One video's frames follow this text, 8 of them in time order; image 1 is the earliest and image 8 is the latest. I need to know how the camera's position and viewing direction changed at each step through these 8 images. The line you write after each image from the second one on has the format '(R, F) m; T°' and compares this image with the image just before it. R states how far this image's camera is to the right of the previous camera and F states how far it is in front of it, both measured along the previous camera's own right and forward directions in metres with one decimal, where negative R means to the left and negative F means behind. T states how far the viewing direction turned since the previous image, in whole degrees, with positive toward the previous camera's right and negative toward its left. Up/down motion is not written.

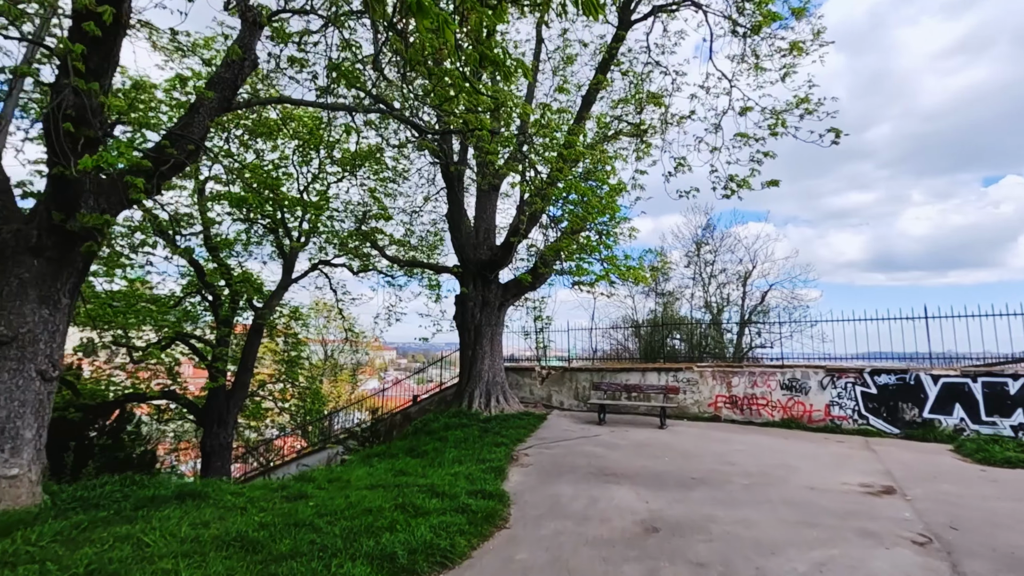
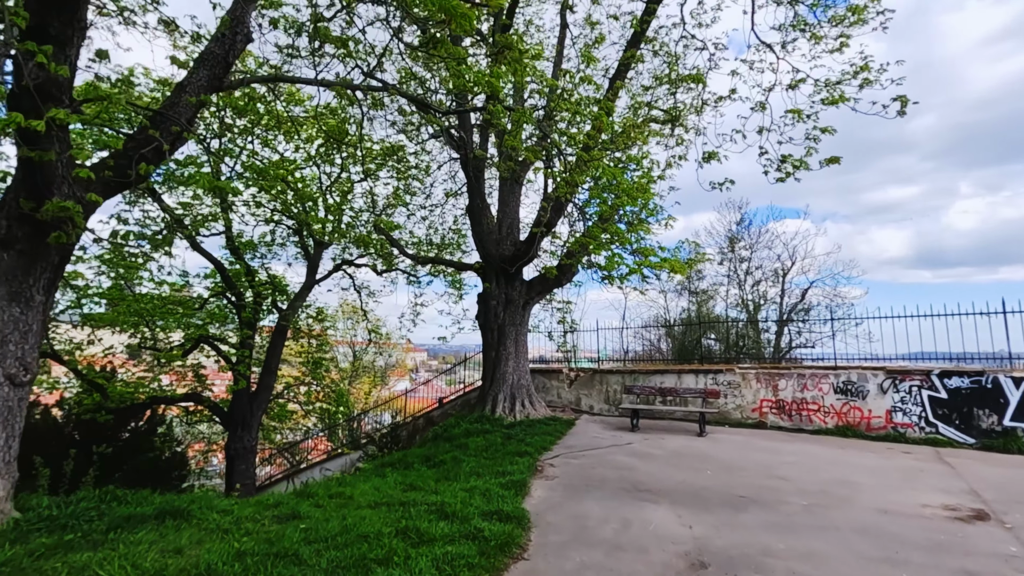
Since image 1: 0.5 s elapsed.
(+0.1, +0.6) m; -3°
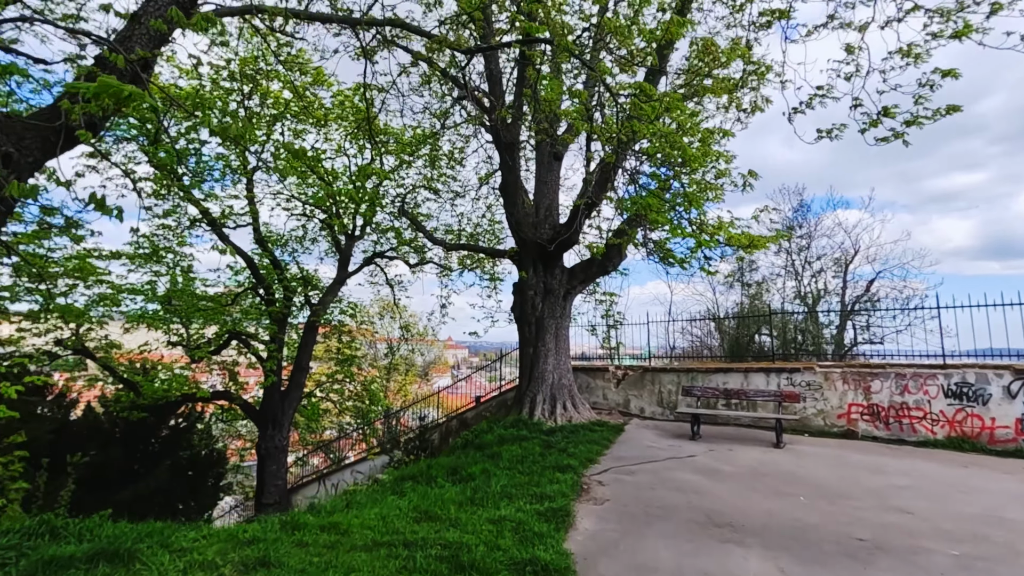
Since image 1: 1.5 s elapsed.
(0.0, +1.1) m; -4°
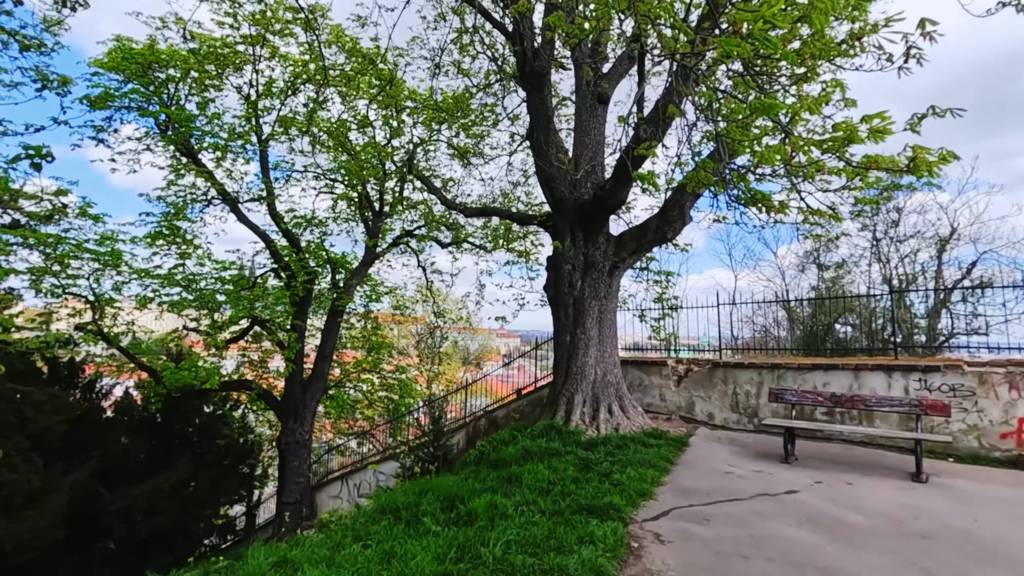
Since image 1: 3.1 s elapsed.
(+0.3, +1.7) m; -6°
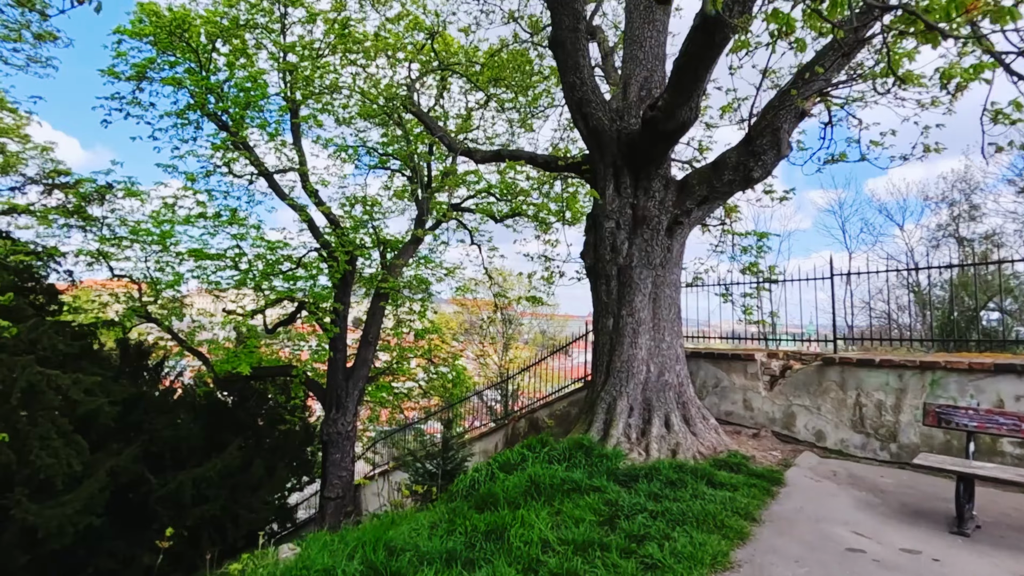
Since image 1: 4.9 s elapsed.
(+0.7, +1.8) m; -9°
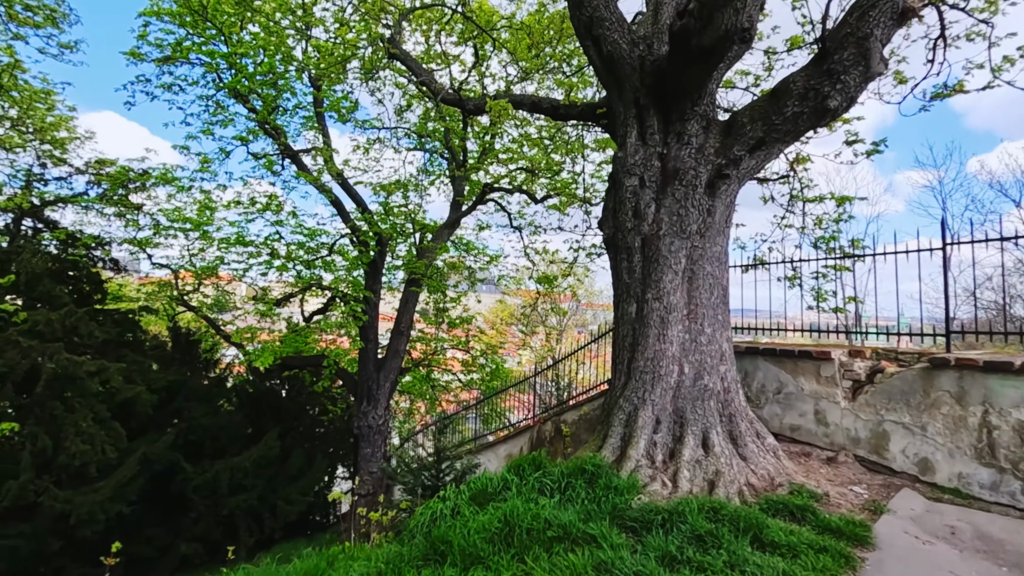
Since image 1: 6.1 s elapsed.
(+0.5, +1.1) m; -7°
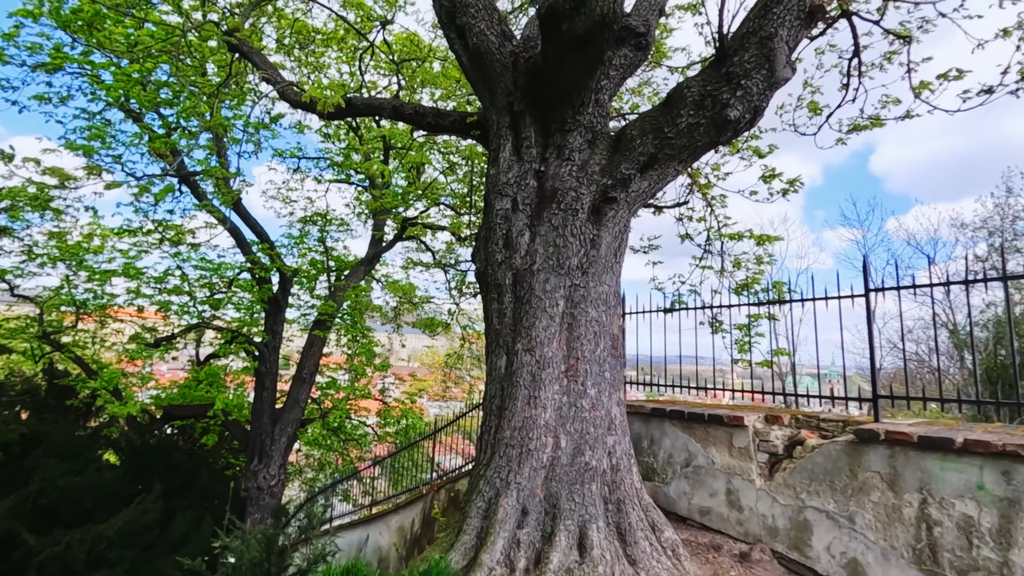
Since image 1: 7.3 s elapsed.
(+0.7, +0.8) m; +5°
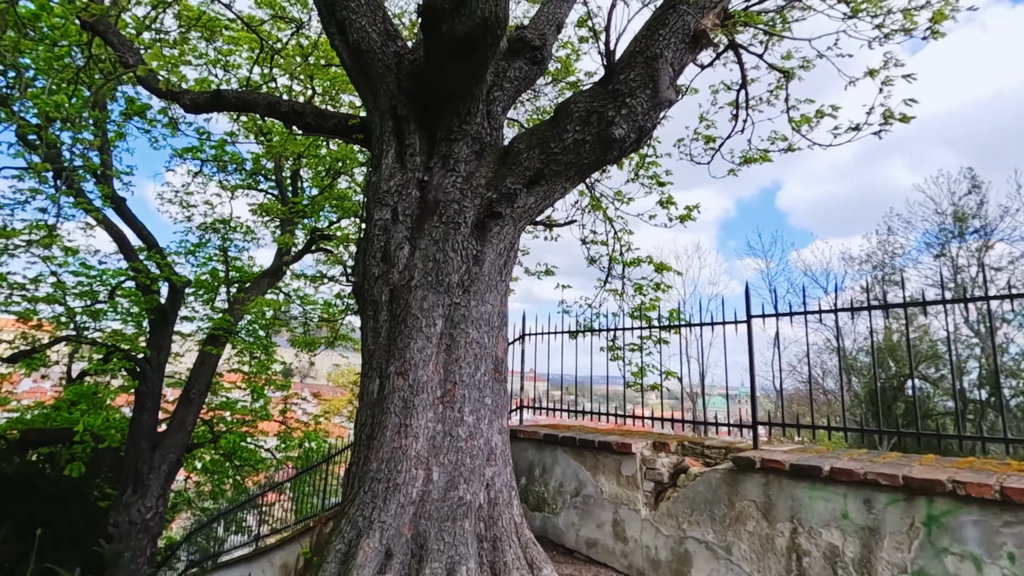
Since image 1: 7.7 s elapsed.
(+0.3, +0.2) m; +8°
